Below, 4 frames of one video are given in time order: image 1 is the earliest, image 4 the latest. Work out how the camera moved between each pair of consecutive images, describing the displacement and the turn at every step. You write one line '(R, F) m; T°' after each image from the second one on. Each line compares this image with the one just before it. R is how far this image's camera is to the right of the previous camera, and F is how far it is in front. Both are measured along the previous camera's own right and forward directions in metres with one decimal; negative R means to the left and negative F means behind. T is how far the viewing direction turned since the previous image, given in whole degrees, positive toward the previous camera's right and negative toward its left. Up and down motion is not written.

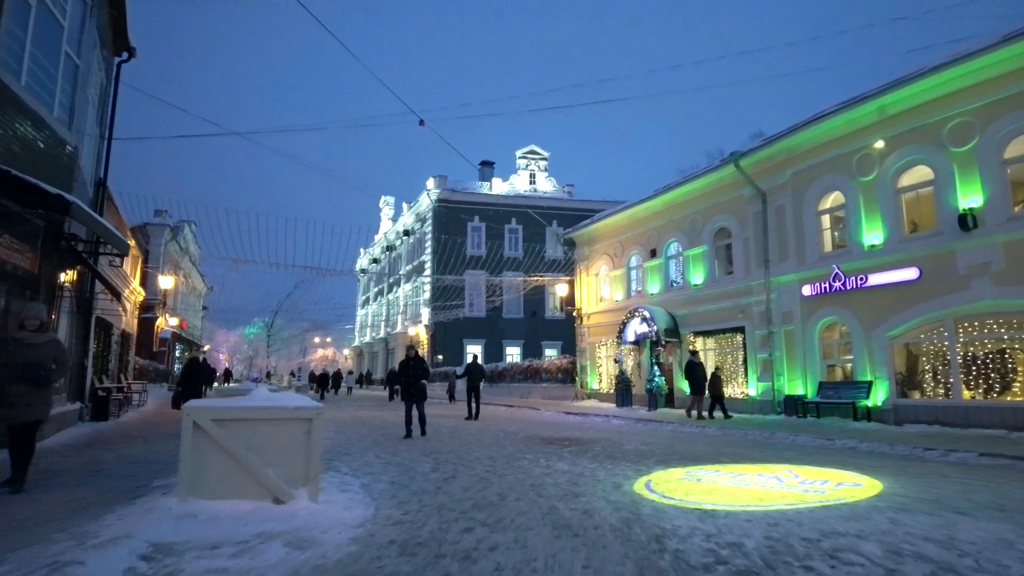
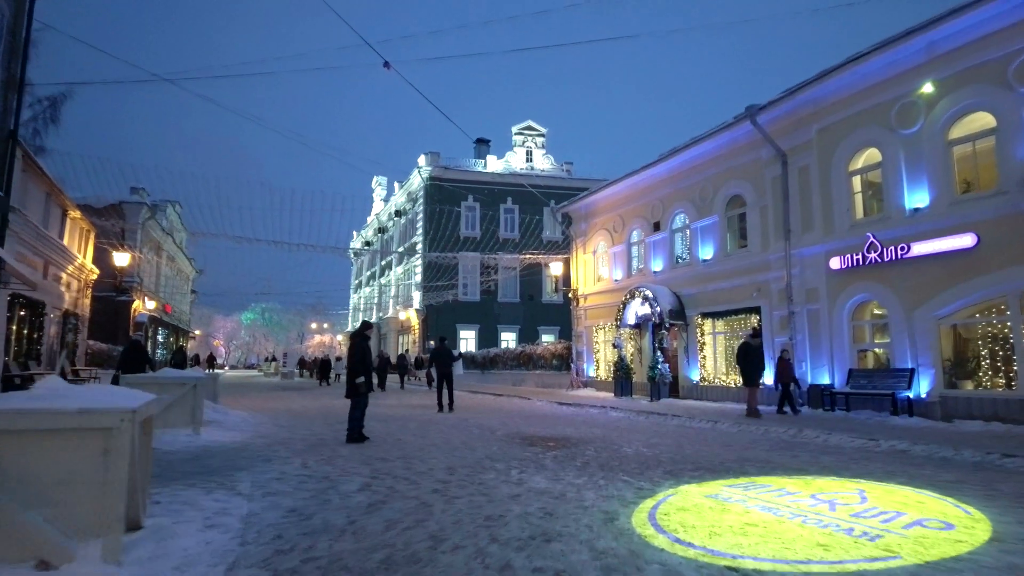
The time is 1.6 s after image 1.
(+0.4, +2.2) m; 0°
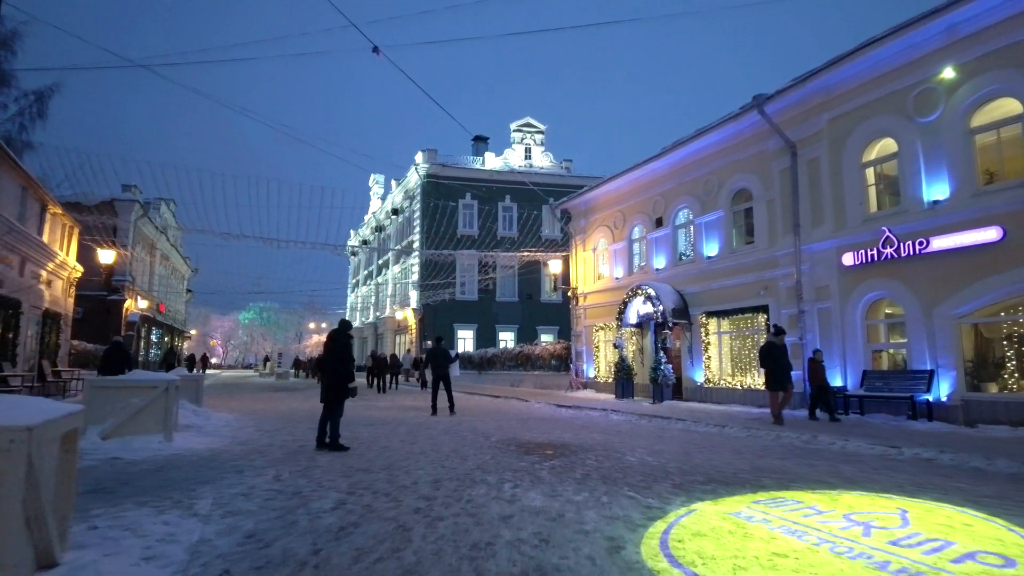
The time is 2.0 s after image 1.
(+0.1, +0.7) m; 0°
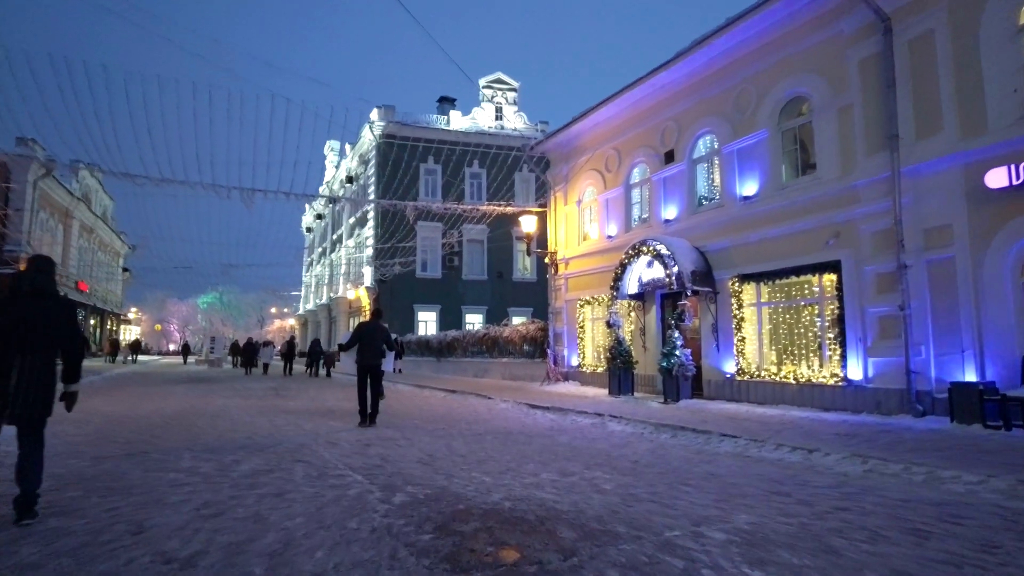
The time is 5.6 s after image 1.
(+0.4, +5.3) m; +2°
